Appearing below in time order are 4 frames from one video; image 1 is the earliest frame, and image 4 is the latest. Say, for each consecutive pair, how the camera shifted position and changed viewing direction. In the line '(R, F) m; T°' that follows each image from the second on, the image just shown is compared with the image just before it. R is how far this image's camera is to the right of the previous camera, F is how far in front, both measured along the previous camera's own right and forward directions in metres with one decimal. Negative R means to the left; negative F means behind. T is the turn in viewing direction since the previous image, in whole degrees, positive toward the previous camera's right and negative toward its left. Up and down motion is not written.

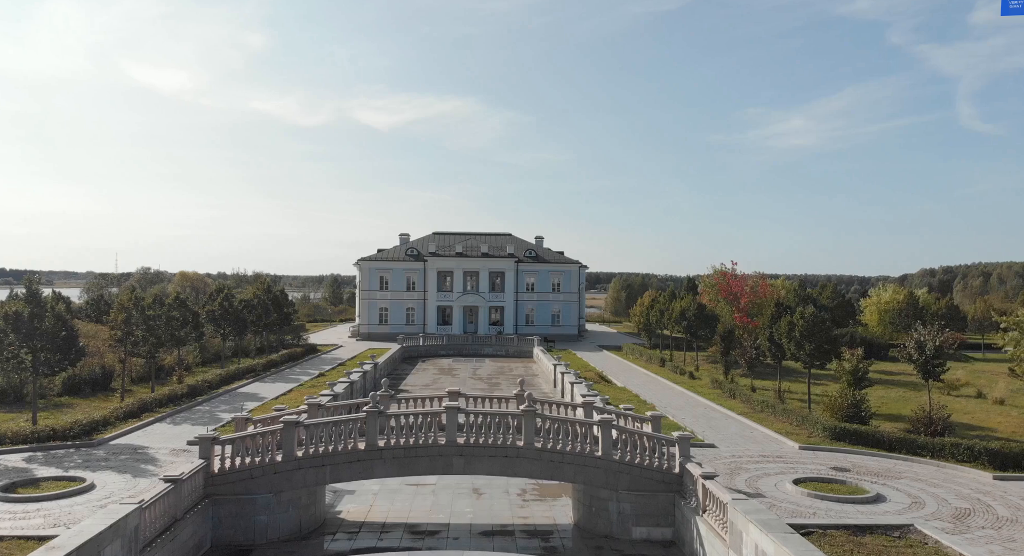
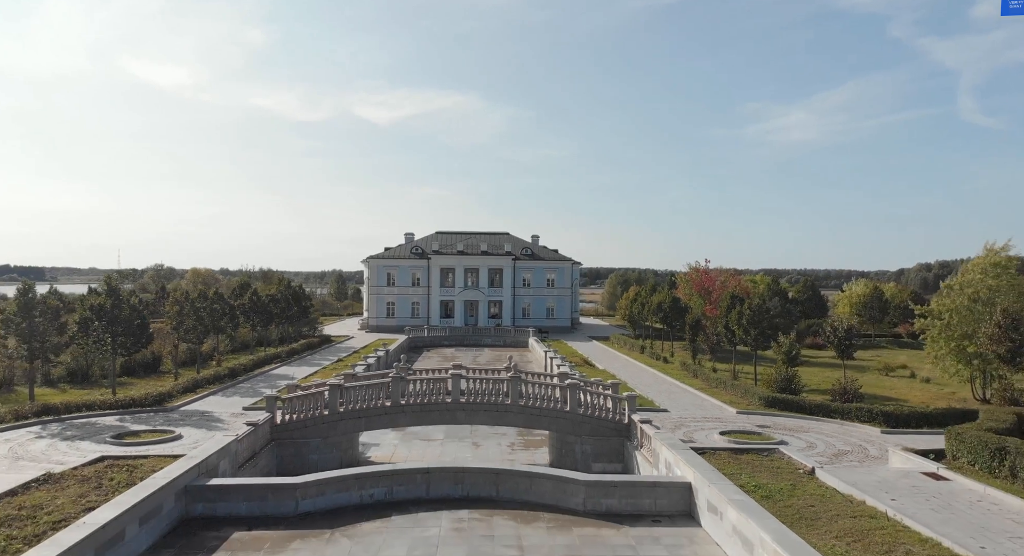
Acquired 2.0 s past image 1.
(+0.3, -3.6) m; 0°
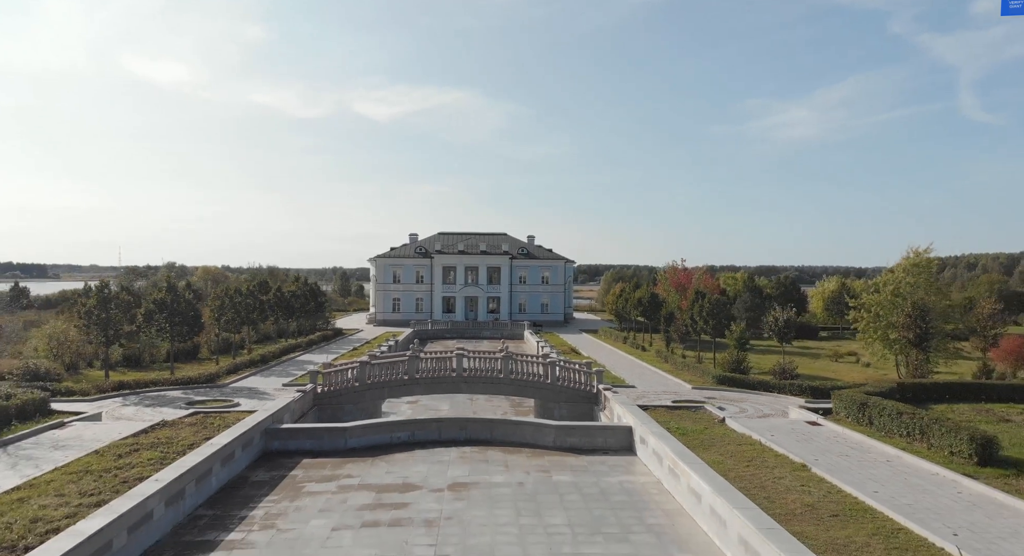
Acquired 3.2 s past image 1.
(+0.2, -3.8) m; 0°
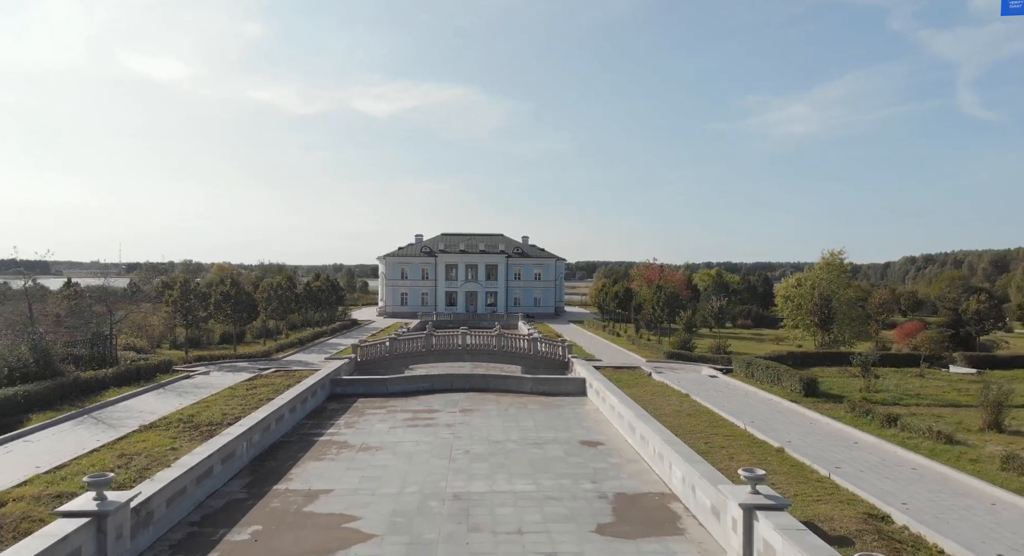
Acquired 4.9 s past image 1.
(+0.3, -6.1) m; 0°
